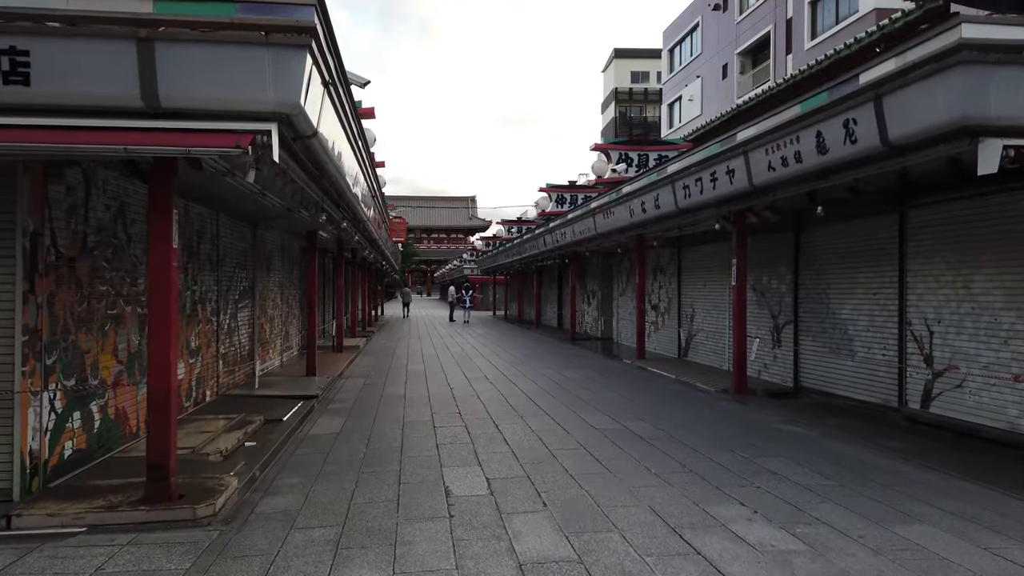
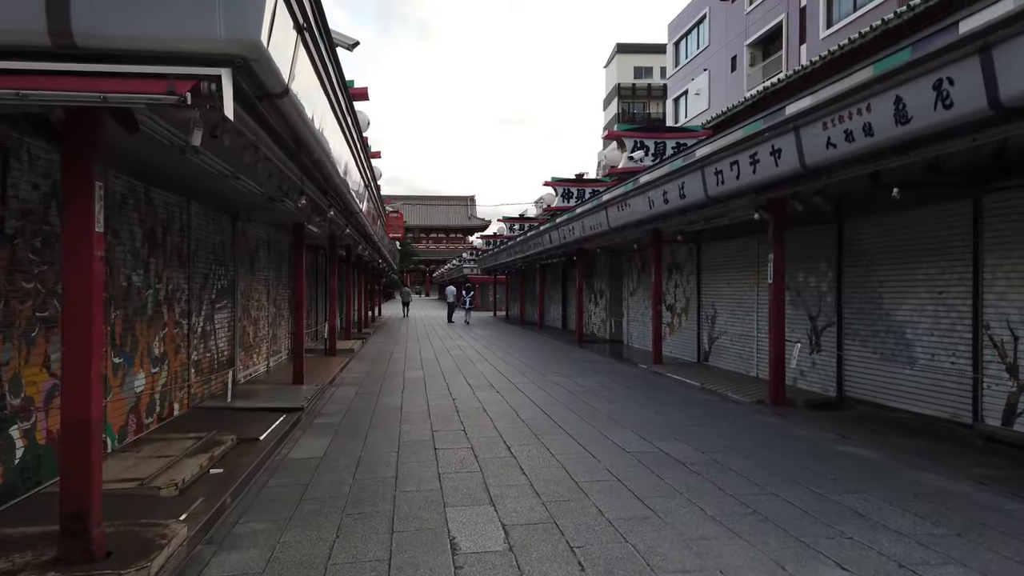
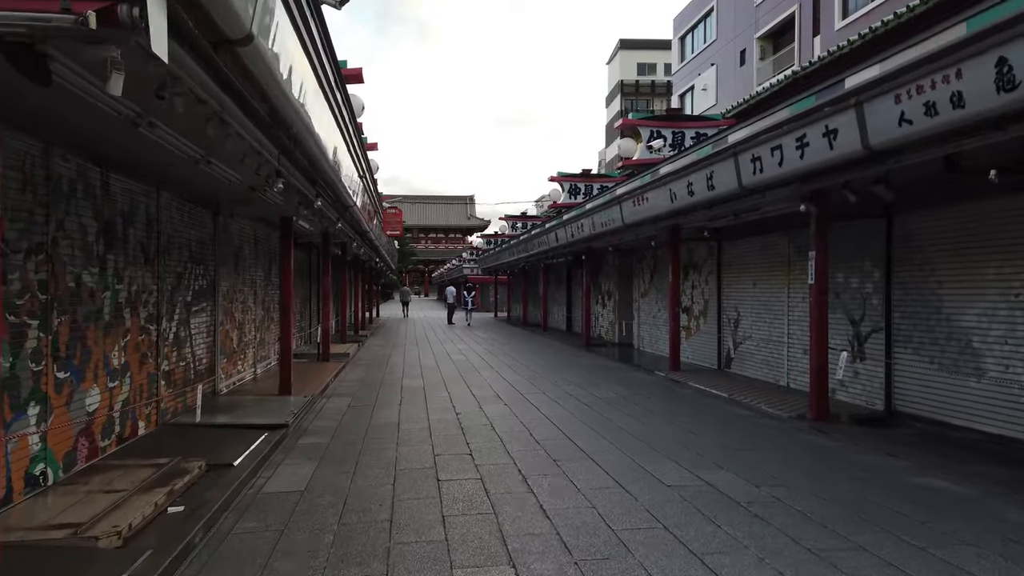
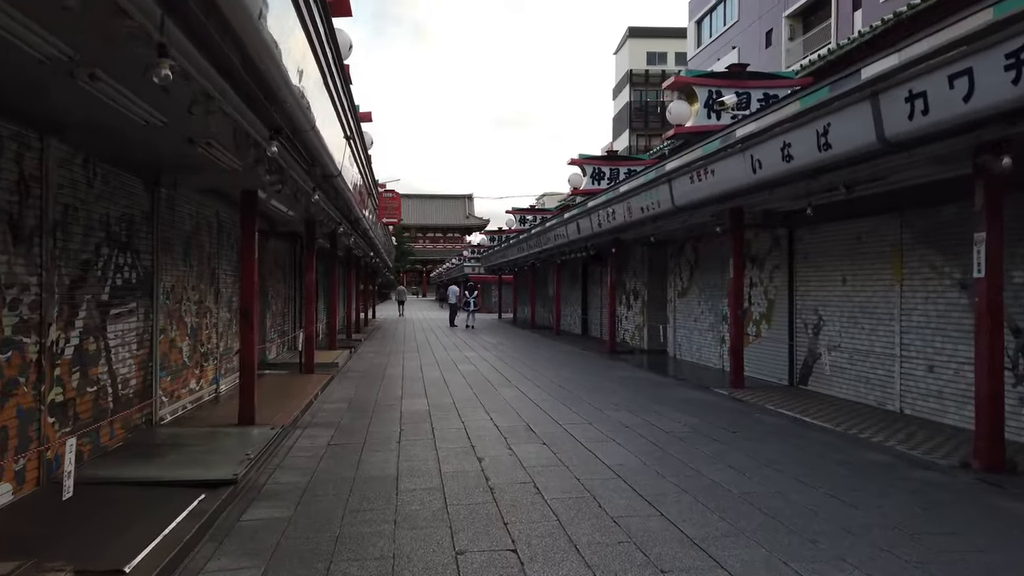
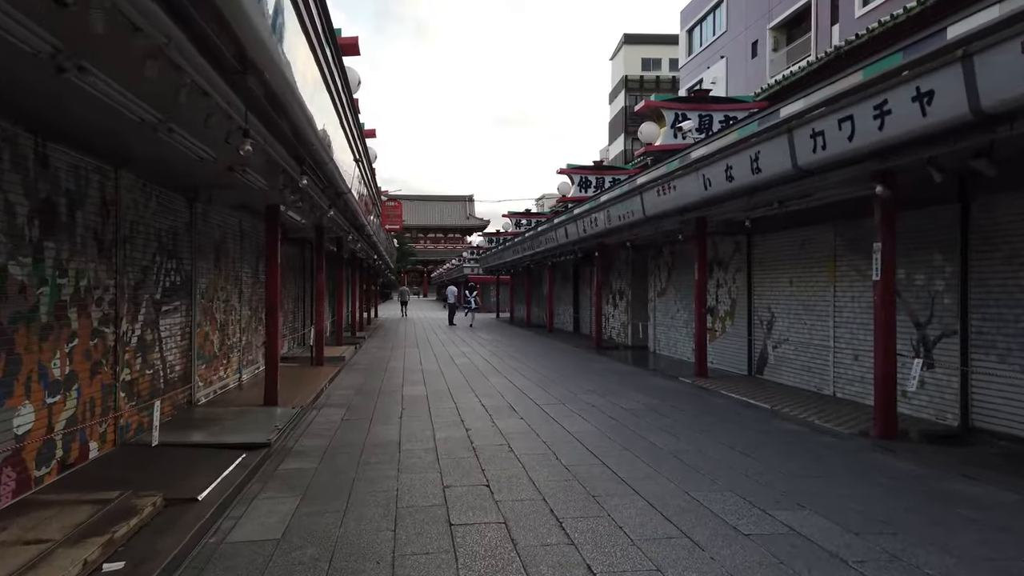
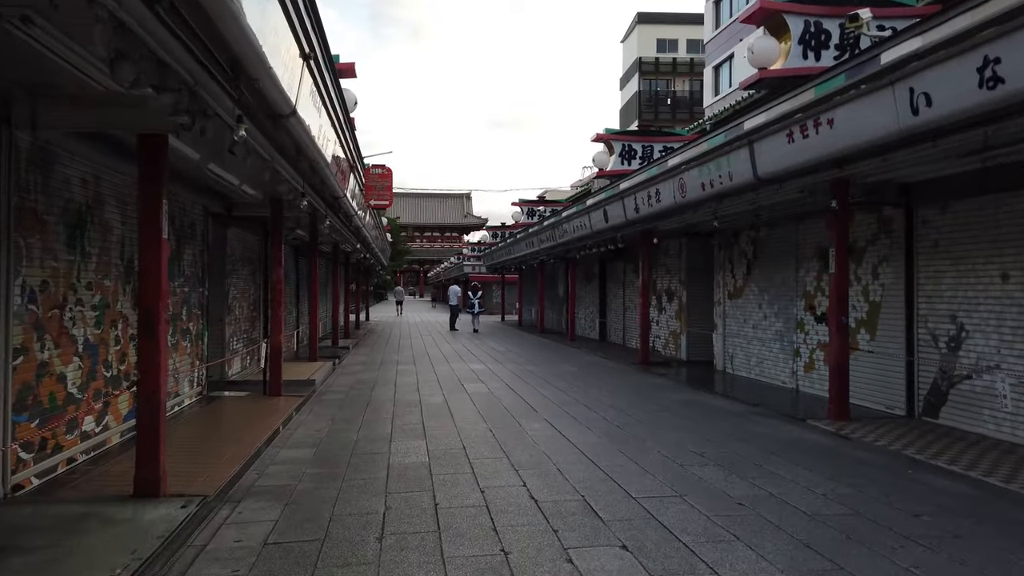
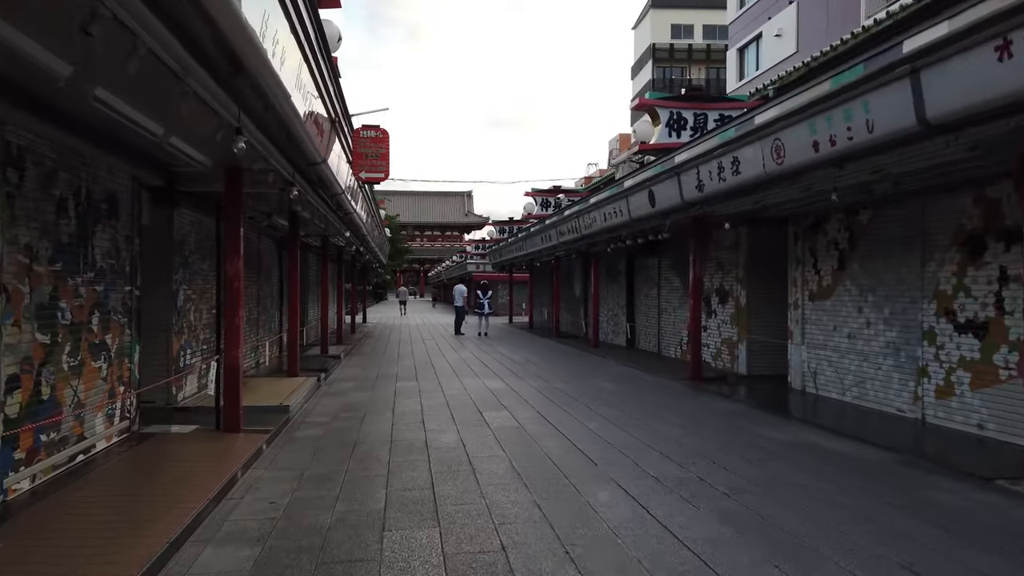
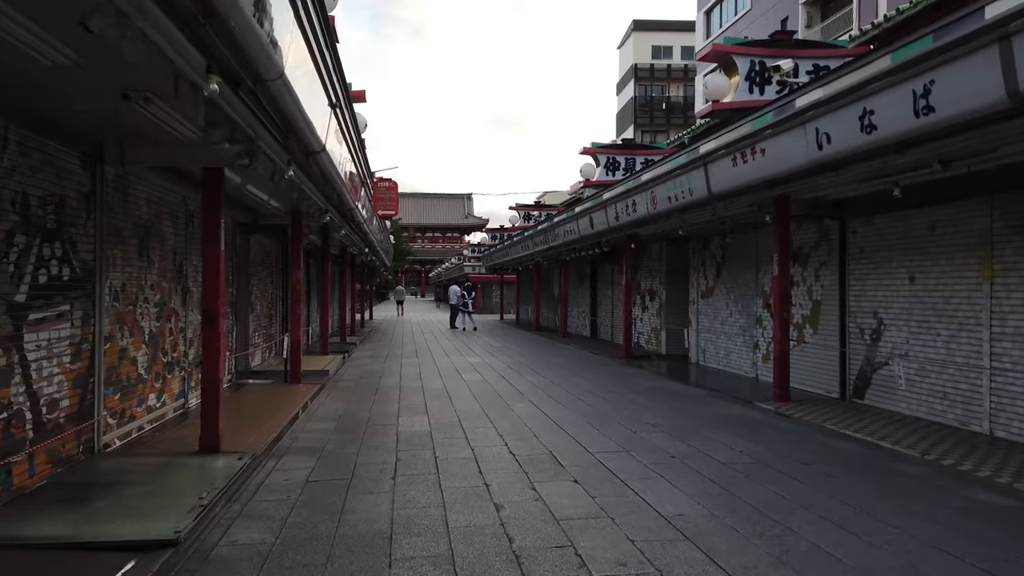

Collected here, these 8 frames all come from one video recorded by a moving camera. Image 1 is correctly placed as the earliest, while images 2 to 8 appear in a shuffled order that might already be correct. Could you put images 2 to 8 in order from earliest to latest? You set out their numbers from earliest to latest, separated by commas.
2, 3, 5, 4, 8, 6, 7
